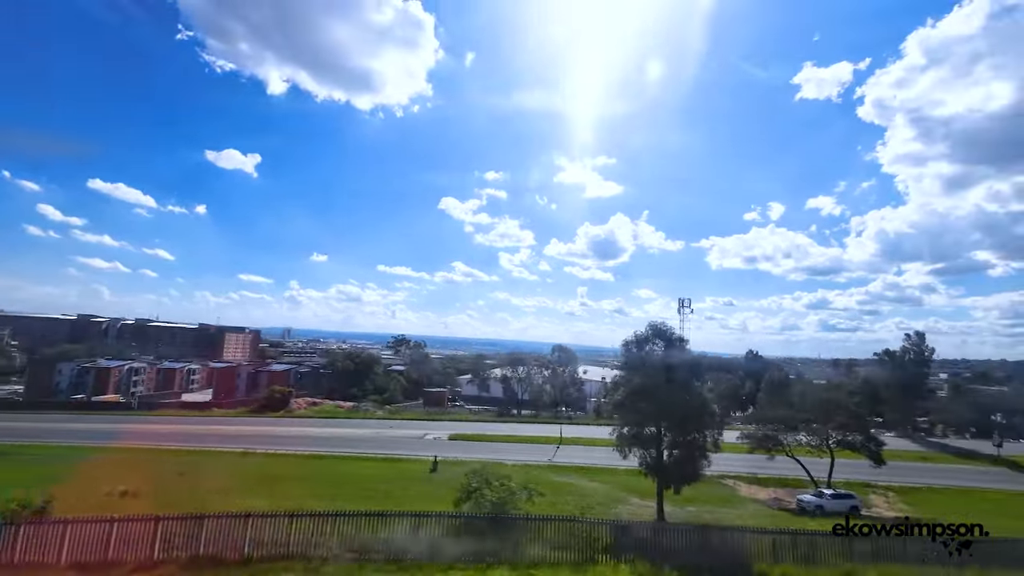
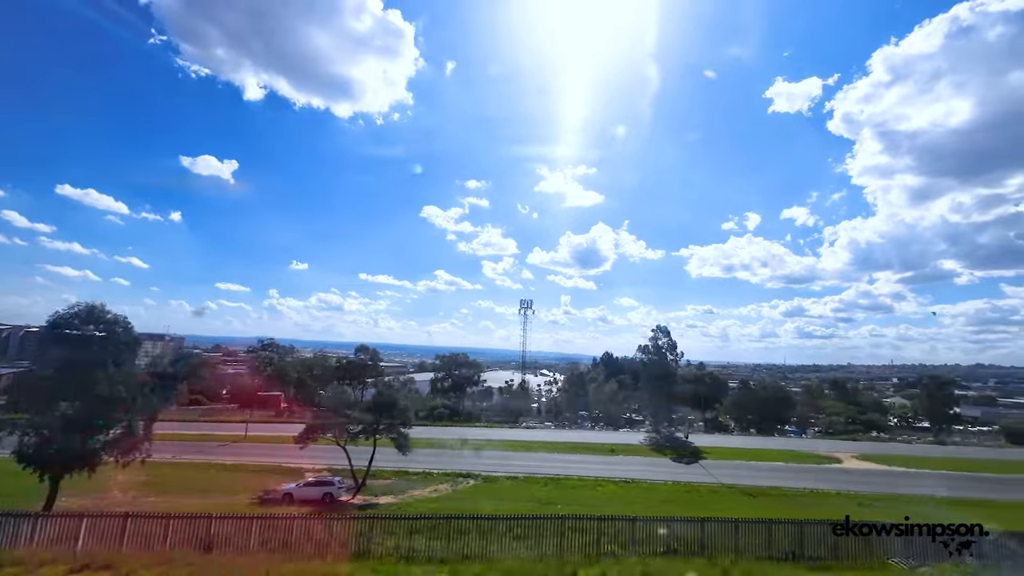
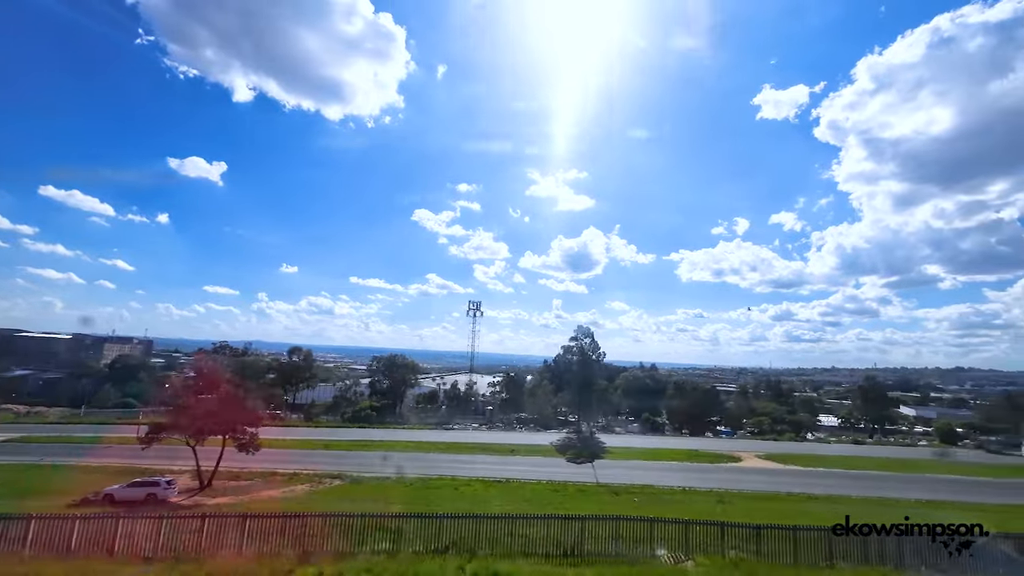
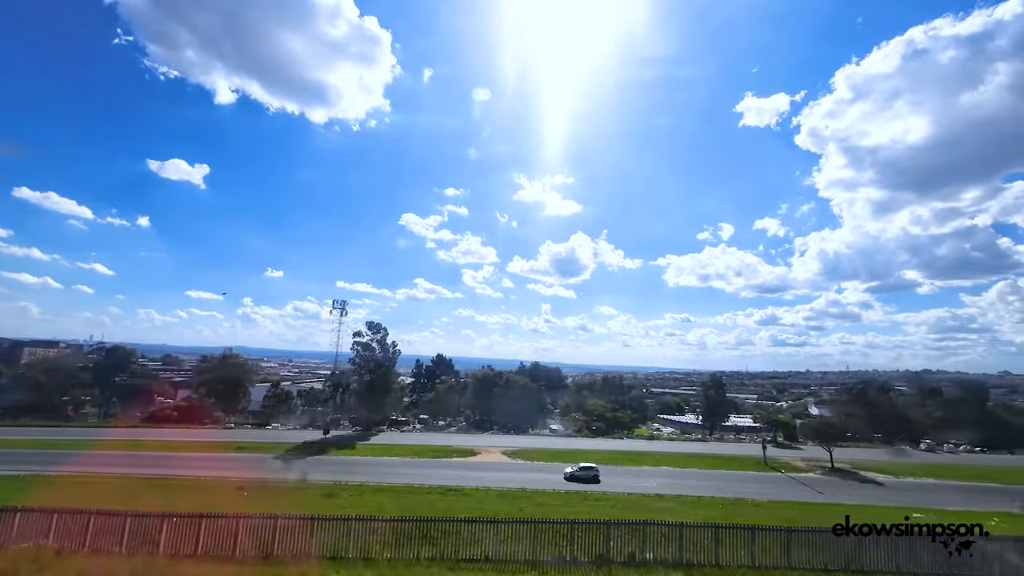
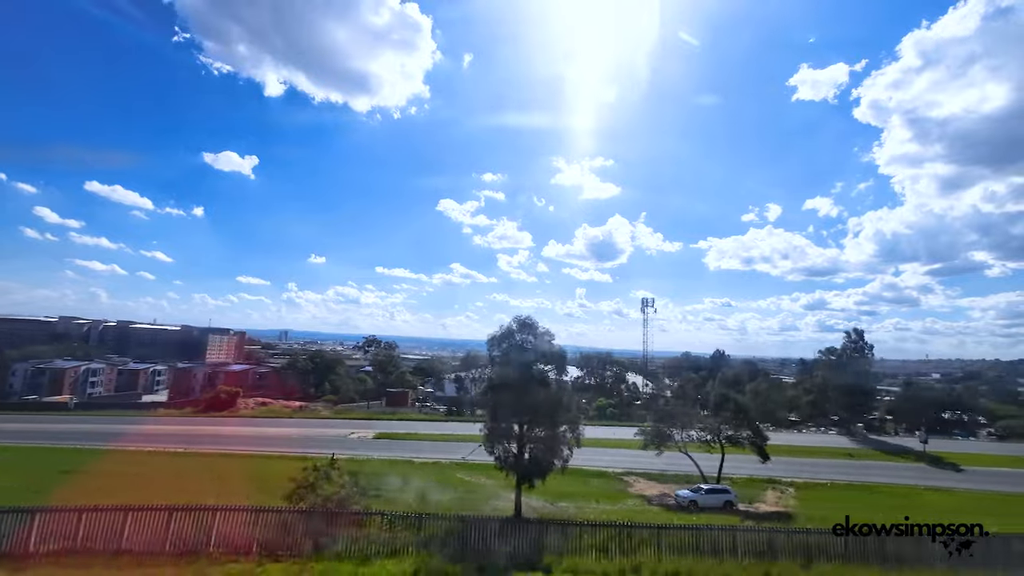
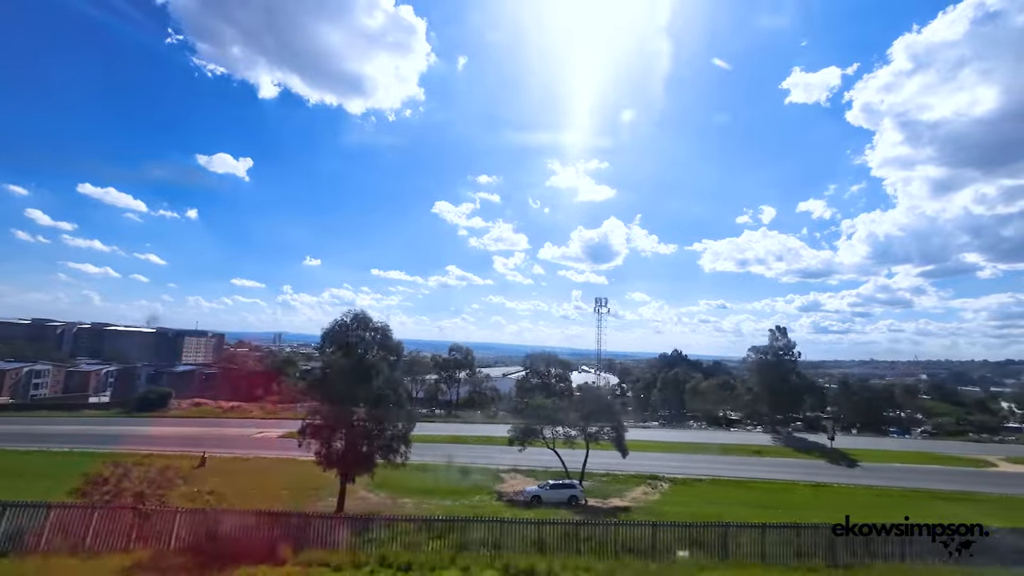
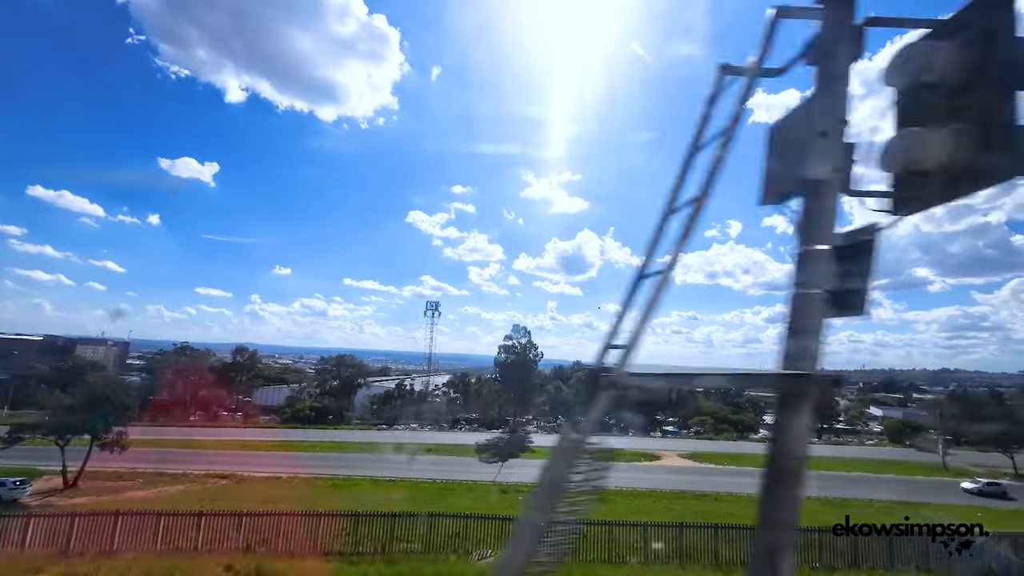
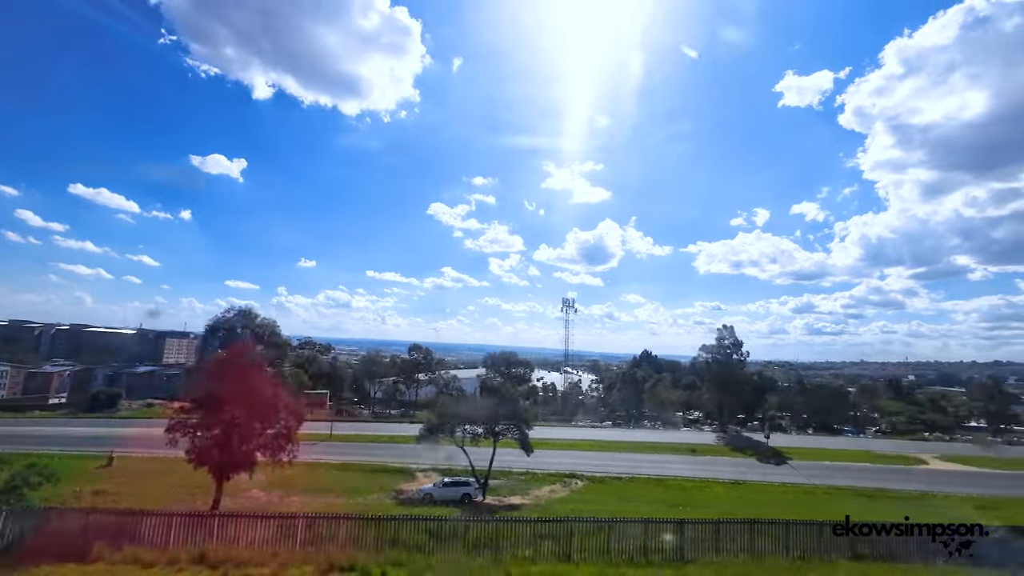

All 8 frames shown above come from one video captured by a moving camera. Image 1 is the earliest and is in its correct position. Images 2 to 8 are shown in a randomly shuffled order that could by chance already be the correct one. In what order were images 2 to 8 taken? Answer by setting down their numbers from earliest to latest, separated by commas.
5, 6, 8, 2, 3, 7, 4
